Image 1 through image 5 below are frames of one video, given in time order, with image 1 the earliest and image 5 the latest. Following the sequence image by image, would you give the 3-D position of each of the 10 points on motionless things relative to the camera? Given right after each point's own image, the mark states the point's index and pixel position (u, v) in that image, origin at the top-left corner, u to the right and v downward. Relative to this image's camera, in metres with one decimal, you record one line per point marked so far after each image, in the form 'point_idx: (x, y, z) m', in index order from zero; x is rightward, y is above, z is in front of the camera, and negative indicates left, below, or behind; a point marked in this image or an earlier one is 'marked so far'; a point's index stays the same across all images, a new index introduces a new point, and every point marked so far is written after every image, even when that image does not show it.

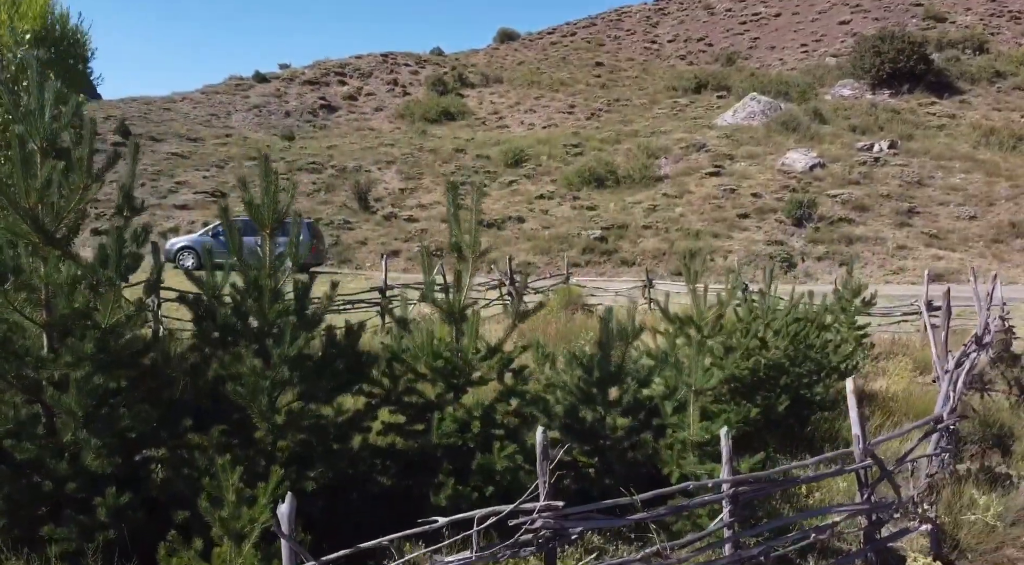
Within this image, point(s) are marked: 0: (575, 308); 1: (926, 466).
0: (+1.2, -0.6, +17.0) m
1: (+4.1, -1.8, +8.4) m
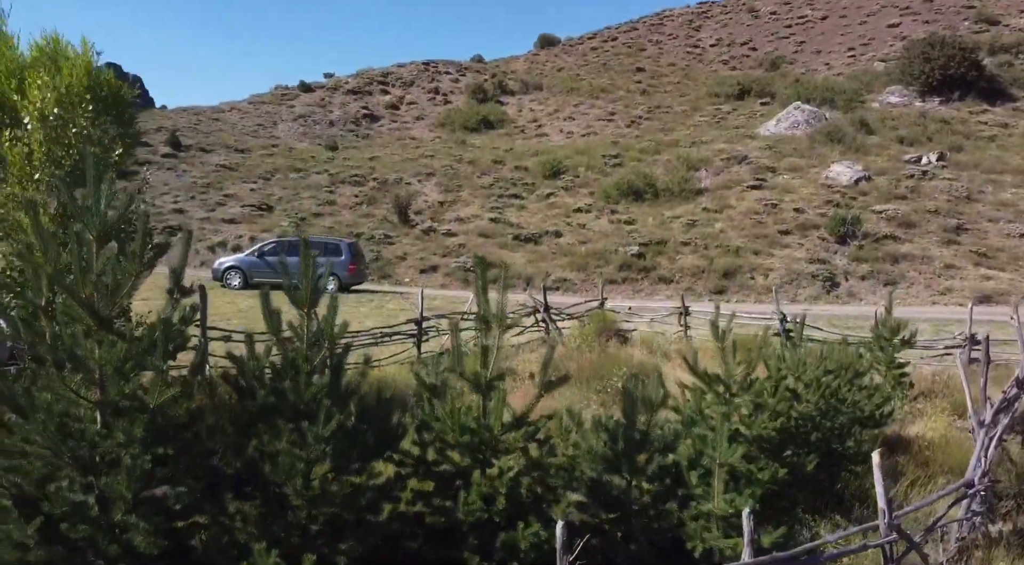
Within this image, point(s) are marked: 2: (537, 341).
0: (+2.0, -1.1, +17.1) m
1: (+4.3, -2.4, +8.4) m
2: (+0.5, -1.2, +16.4) m
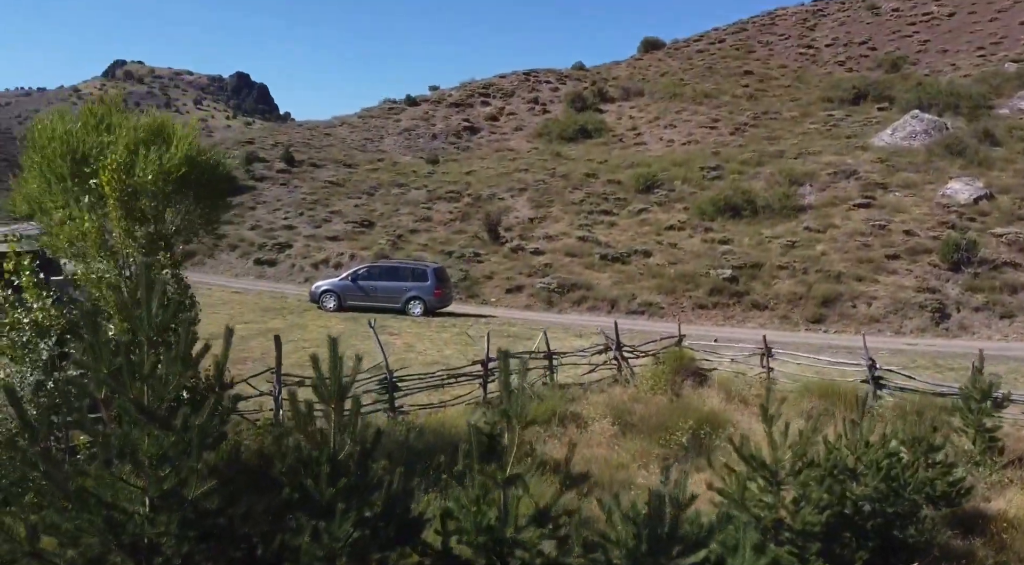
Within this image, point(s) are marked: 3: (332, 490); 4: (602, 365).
0: (+3.4, -1.9, +16.8) m
1: (+4.6, -3.4, +7.8) m
2: (+1.9, -1.9, +16.3) m
3: (-1.5, -1.7, +7.2) m
4: (+1.7, -1.6, +16.7) m
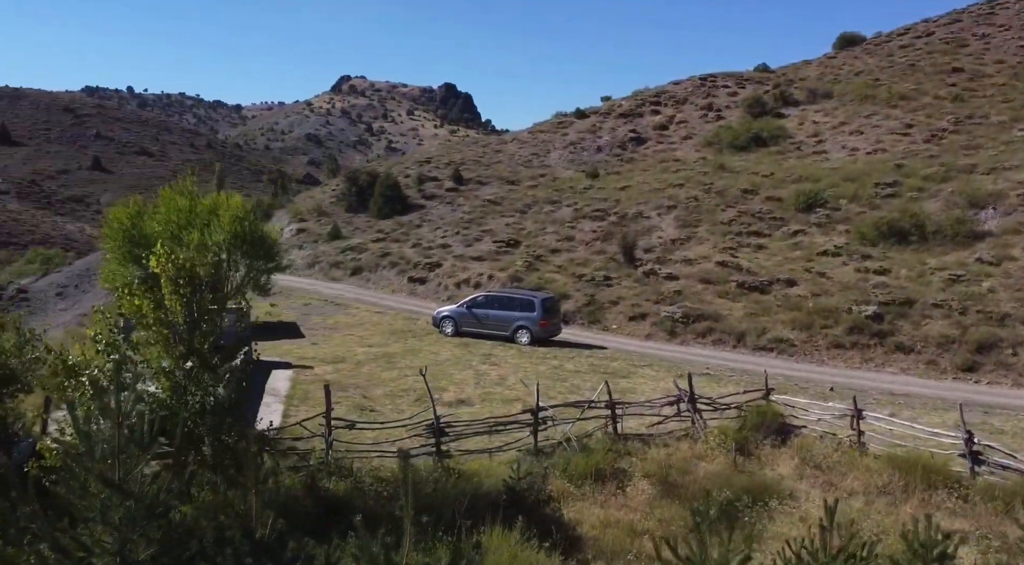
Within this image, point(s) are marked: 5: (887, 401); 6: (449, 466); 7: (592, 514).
0: (+4.7, -2.9, +16.1) m
1: (+3.4, -4.5, +7.2) m
2: (+3.1, -2.9, +16.1) m
3: (-2.6, -2.7, +8.2) m
4: (+3.1, -2.6, +16.5) m
5: (+8.1, -2.6, +18.6) m
6: (-1.0, -3.0, +14.2) m
7: (+1.2, -3.5, +13.0) m
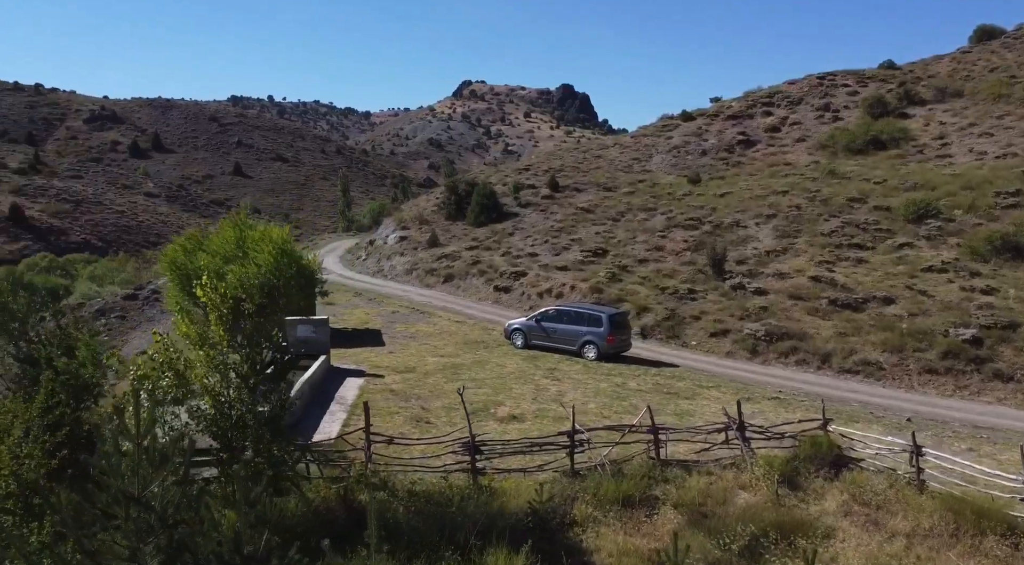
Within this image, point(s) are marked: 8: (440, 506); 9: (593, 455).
0: (+5.5, -3.4, +15.5) m
1: (+2.6, -5.0, +7.0) m
2: (+3.9, -3.3, +15.8) m
3: (-3.1, -3.1, +9.0) m
4: (+4.0, -3.0, +16.1) m
5: (+9.3, -3.1, +17.4) m
6: (-0.5, -3.4, +14.7) m
7: (+1.5, -4.0, +13.1) m
8: (-1.1, -3.6, +13.8) m
9: (+1.5, -3.2, +15.7) m
